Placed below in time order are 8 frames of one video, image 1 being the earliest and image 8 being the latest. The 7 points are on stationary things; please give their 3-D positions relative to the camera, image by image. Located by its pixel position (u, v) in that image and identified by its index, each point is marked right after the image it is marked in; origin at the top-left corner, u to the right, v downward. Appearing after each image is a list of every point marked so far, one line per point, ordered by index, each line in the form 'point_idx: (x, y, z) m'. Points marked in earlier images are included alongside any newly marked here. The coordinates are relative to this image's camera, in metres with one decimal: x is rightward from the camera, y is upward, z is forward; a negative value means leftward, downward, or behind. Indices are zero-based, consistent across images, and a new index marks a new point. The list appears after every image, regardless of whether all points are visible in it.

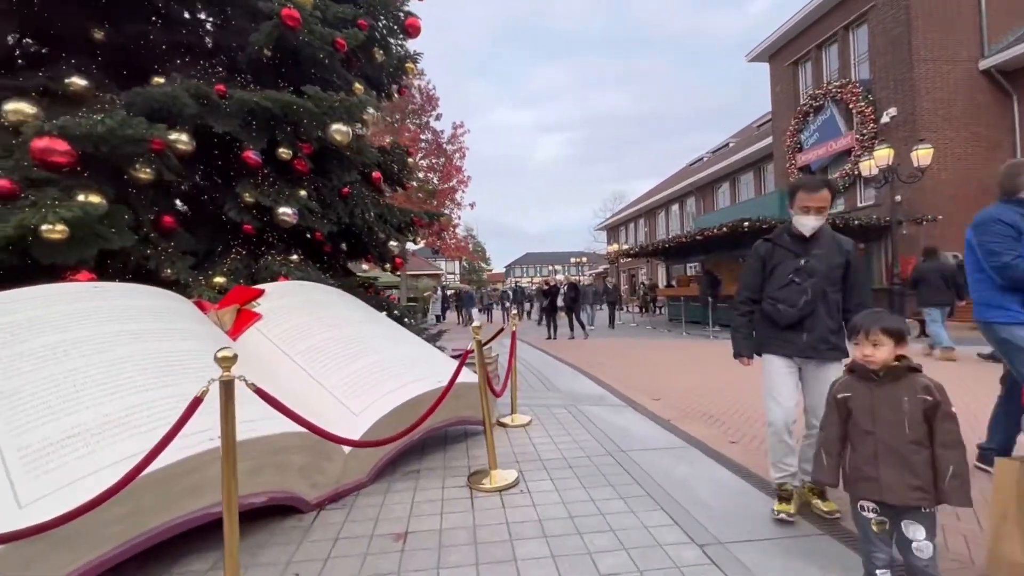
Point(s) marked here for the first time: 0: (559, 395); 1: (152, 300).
0: (+0.6, -1.3, +5.5) m
1: (-2.6, -0.1, +3.3) m
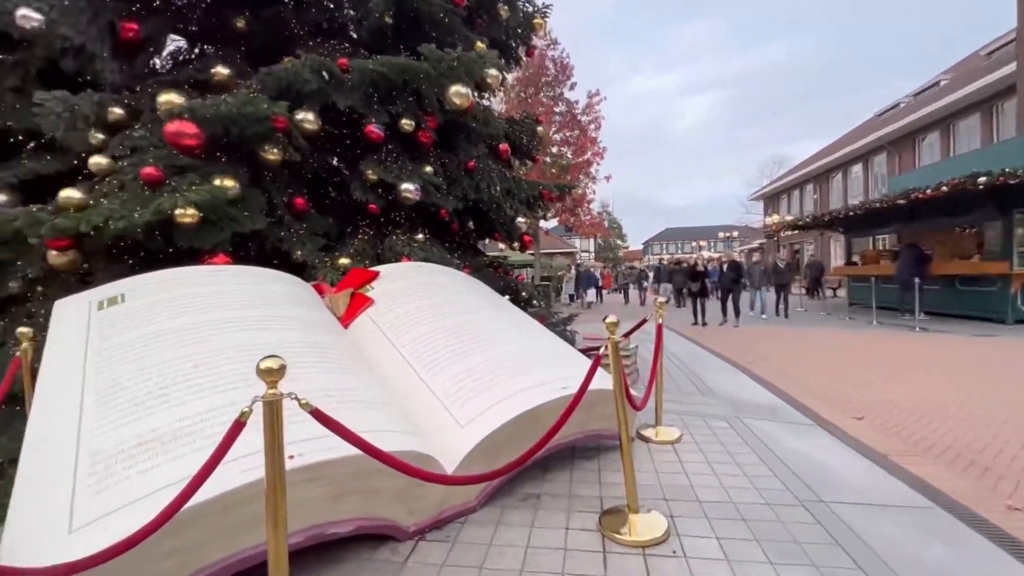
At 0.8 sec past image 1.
0: (+2.0, -1.1, +4.5) m
1: (-1.7, 0.0, +3.2) m
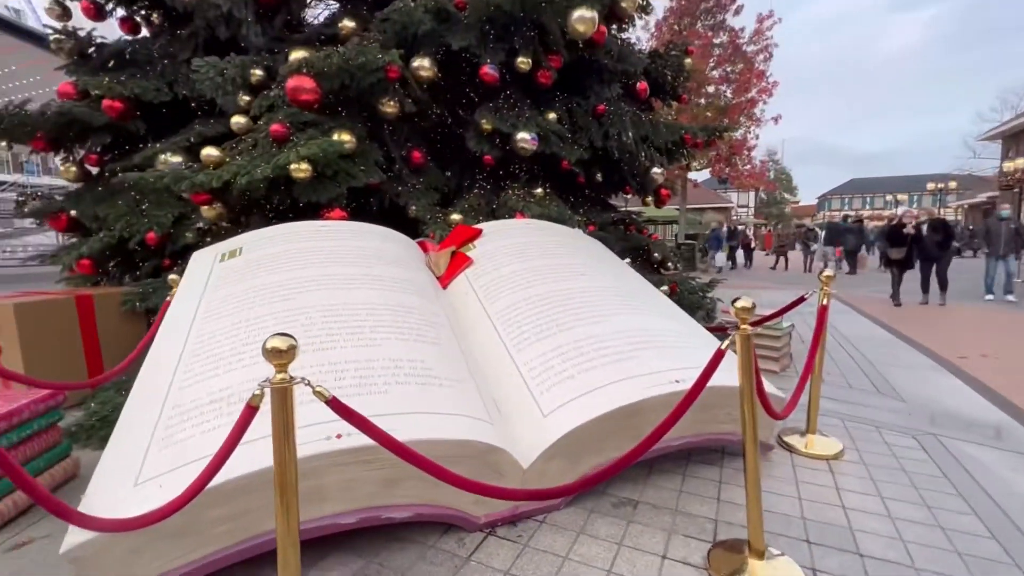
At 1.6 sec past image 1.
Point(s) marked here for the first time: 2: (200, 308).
0: (+2.9, -0.9, +3.4) m
1: (-1.0, +0.3, +3.1) m
2: (-1.6, -0.1, +2.4) m
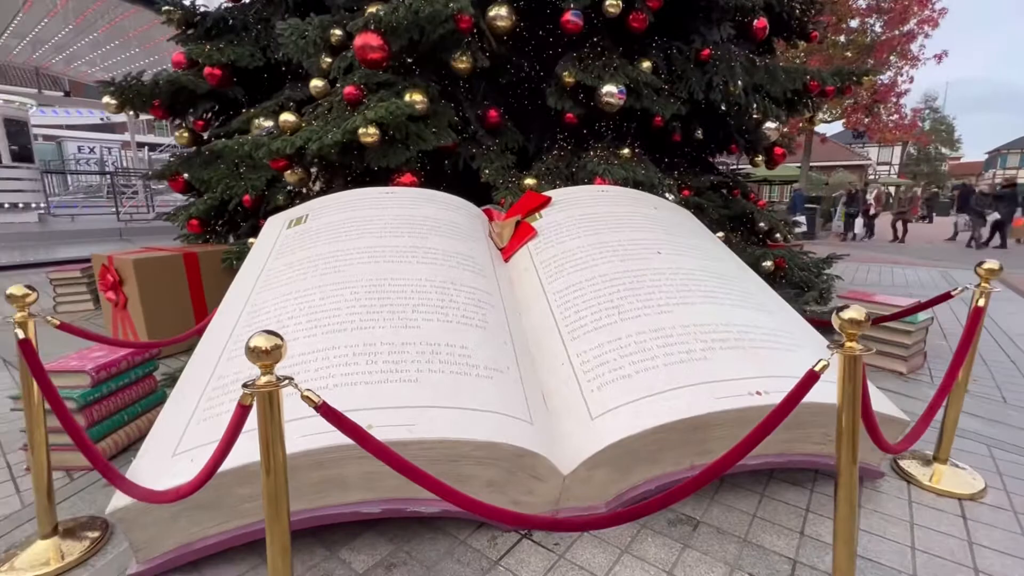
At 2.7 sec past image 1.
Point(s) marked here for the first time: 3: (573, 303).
0: (+3.2, -0.8, +2.6) m
1: (-0.5, +0.5, +3.0) m
2: (-1.3, +0.1, +2.5) m
3: (+0.3, -0.1, +2.4) m
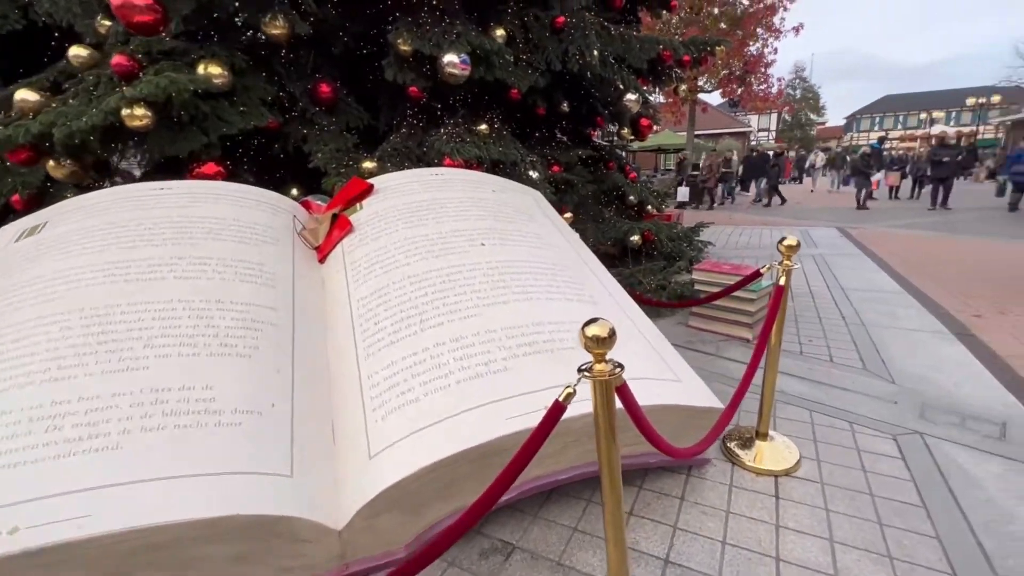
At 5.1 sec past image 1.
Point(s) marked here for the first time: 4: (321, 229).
0: (+2.3, -0.6, +2.8) m
1: (-1.6, +0.4, +2.5) m
2: (-2.2, -0.1, +1.9) m
3: (-0.6, -0.1, +2.0) m
4: (-1.1, +0.3, +2.7) m
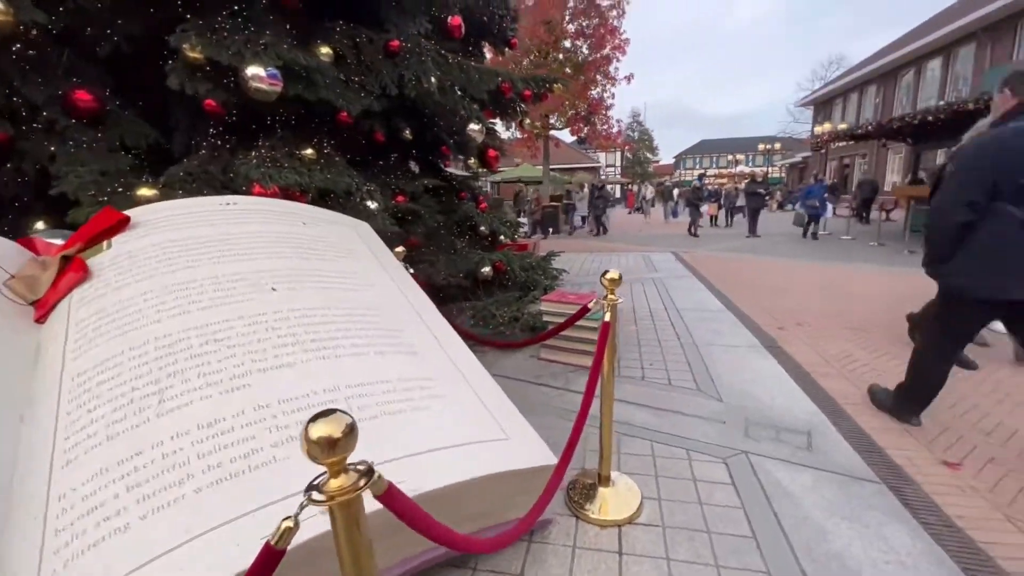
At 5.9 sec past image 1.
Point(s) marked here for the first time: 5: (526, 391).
0: (+1.3, -0.8, +2.9) m
1: (-2.4, +0.1, +1.7) m
2: (-2.8, -0.4, +0.8) m
3: (-1.3, -0.3, +1.5) m
4: (-2.0, 0.0, +1.9) m
5: (+0.1, -0.7, +3.4) m
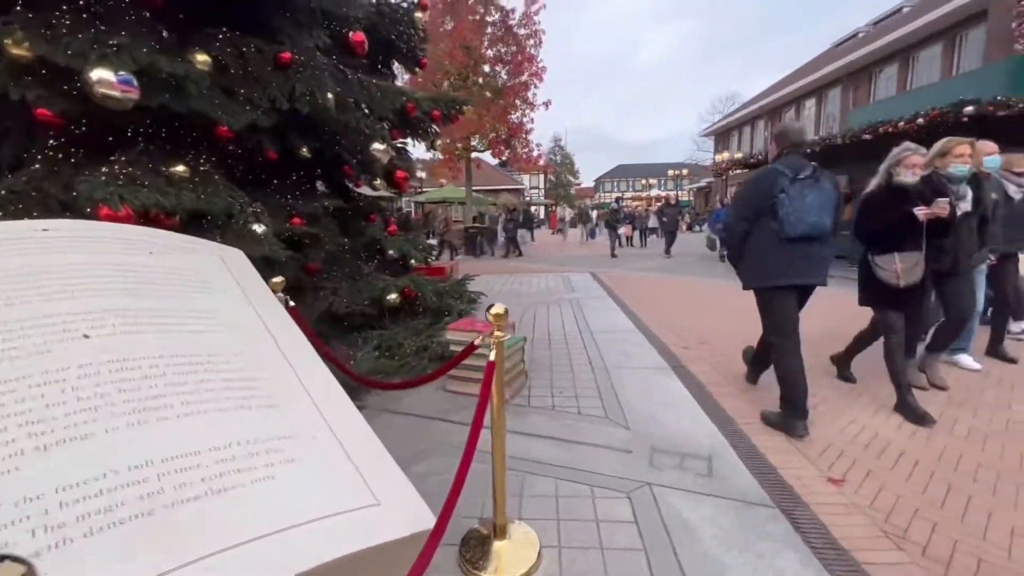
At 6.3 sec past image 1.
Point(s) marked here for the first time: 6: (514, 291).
0: (+0.7, -0.9, +2.9) m
1: (-2.8, 0.0, +1.1) m
2: (-3.1, -0.5, +0.2) m
3: (-1.7, -0.5, +1.0) m
4: (-2.4, -0.1, +1.4) m
5: (-0.6, -0.9, +3.2) m
6: (0.0, -0.1, +8.2) m
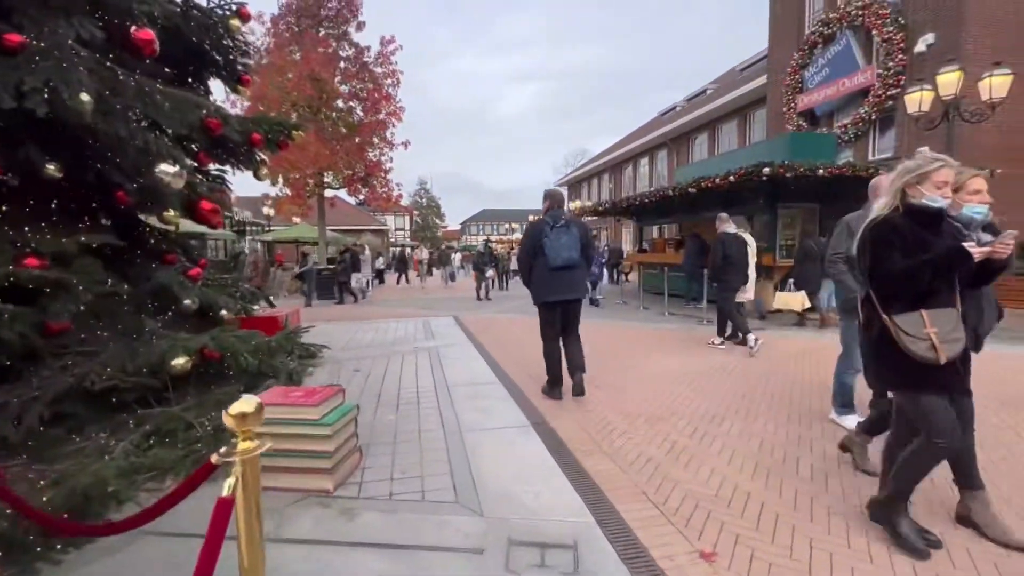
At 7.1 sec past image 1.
0: (-0.2, -1.2, +2.3) m
1: (-3.1, -0.2, -0.3) m
2: (-3.1, -0.6, -1.2) m
3: (-2.0, -0.6, 0.0) m
4: (-2.8, -0.3, +0.2) m
5: (-1.5, -1.3, +2.2) m
6: (-2.3, -0.8, +7.4) m
